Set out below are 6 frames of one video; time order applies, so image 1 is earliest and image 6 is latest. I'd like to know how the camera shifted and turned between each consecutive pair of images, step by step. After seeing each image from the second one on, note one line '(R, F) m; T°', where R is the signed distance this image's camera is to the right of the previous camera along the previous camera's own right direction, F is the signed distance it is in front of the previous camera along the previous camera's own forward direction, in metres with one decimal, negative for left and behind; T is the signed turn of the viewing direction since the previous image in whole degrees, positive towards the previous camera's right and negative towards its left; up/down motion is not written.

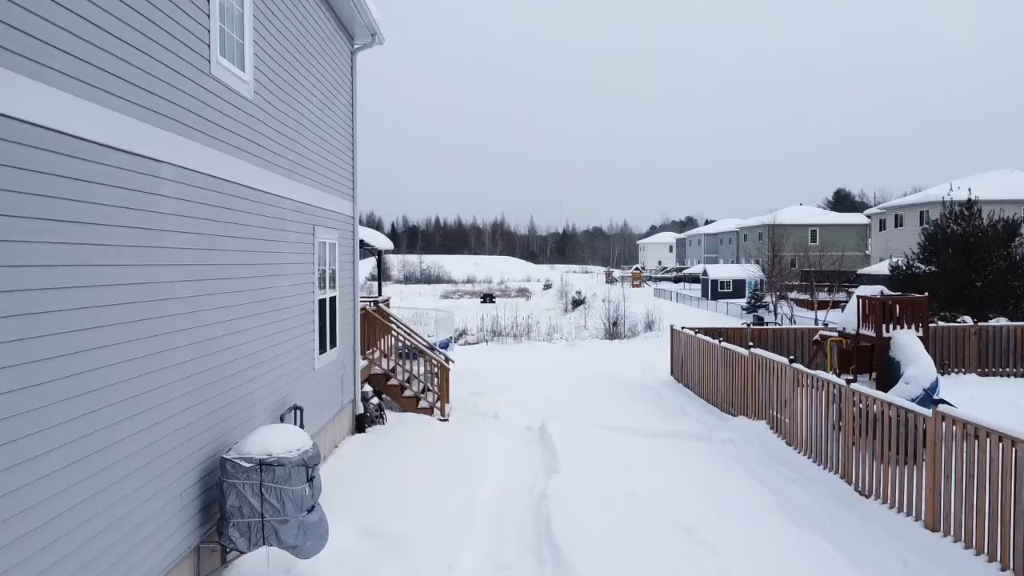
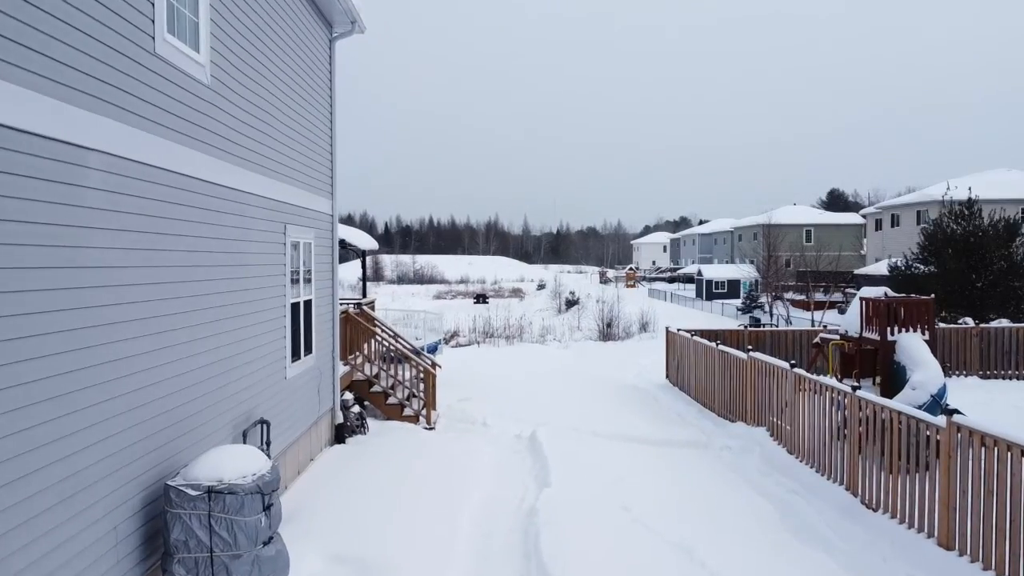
(+0.1, +0.4) m; +1°
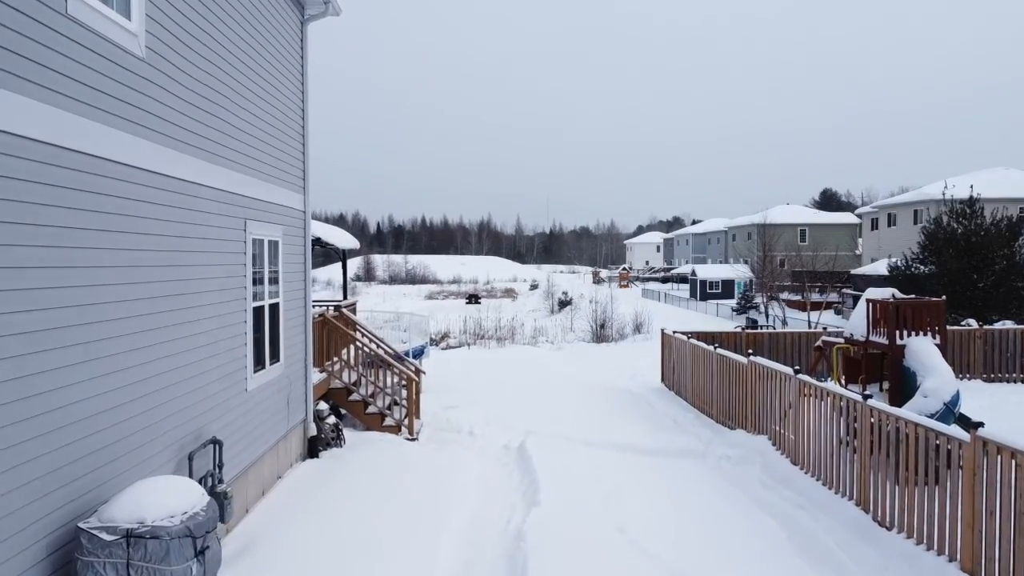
(+0.1, +0.5) m; +1°
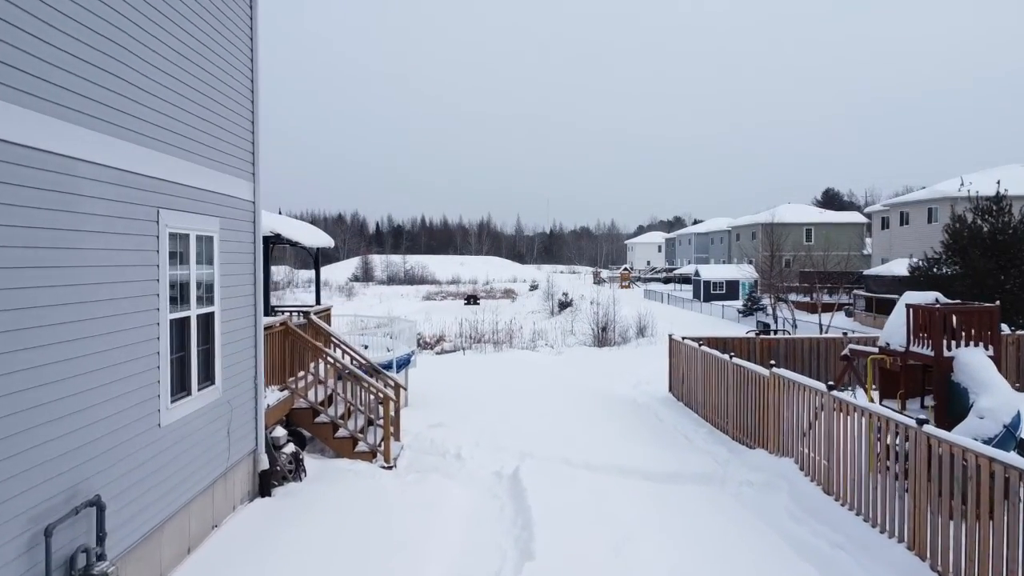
(+0.1, +1.1) m; 0°
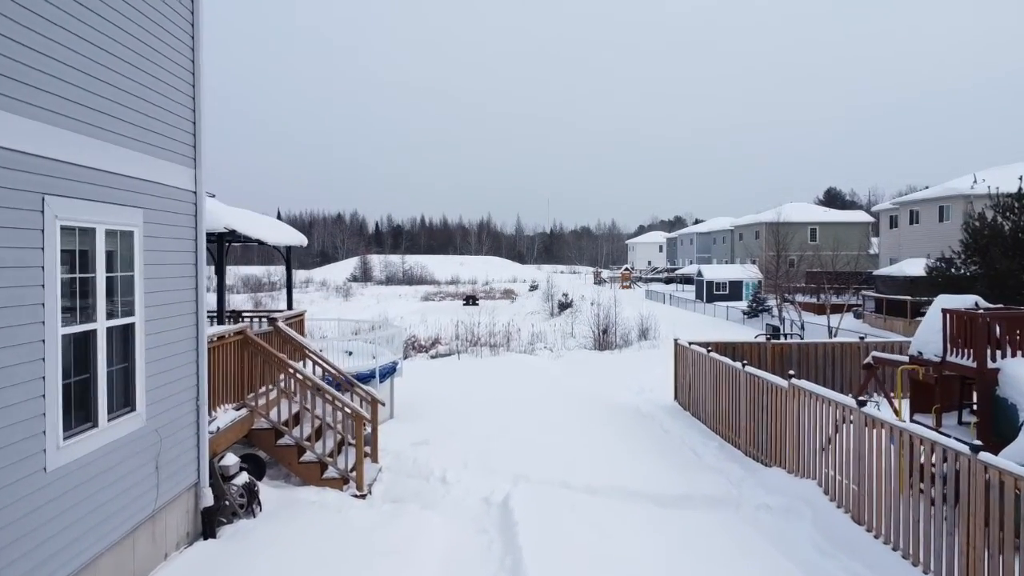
(+0.1, +0.8) m; 0°
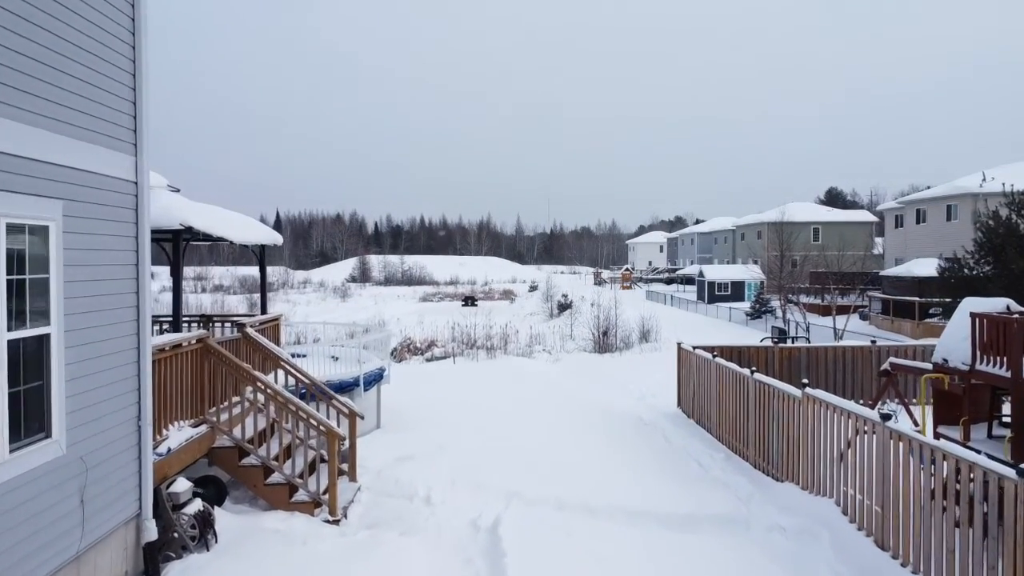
(+0.1, +0.6) m; 0°
